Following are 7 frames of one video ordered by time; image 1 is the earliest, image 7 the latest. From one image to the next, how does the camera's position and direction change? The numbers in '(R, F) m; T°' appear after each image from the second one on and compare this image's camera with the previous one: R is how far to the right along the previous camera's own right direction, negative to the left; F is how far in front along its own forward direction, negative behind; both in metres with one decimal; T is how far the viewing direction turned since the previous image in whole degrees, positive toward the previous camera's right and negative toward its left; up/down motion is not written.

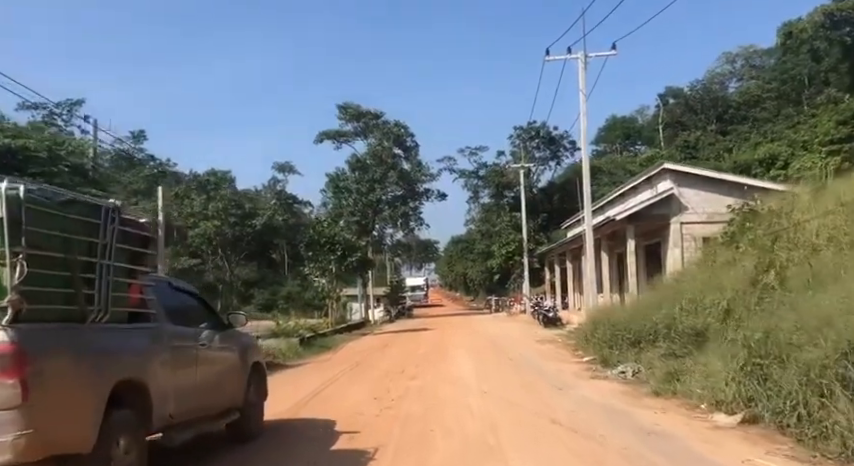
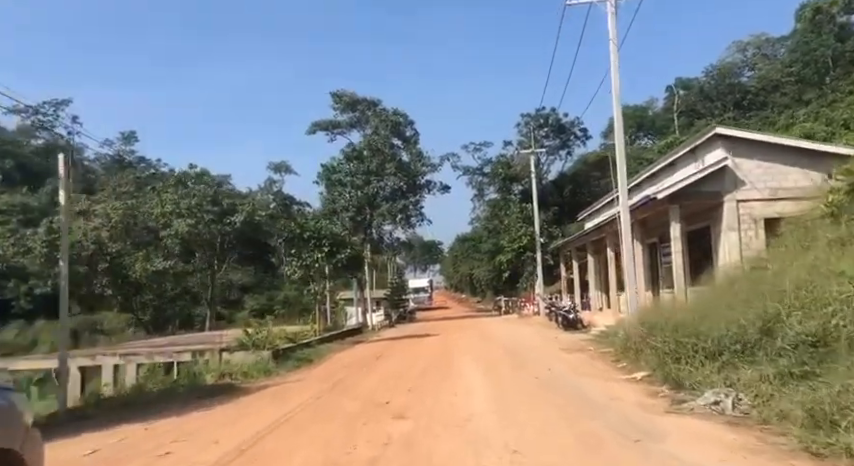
(+0.2, +4.3) m; 0°
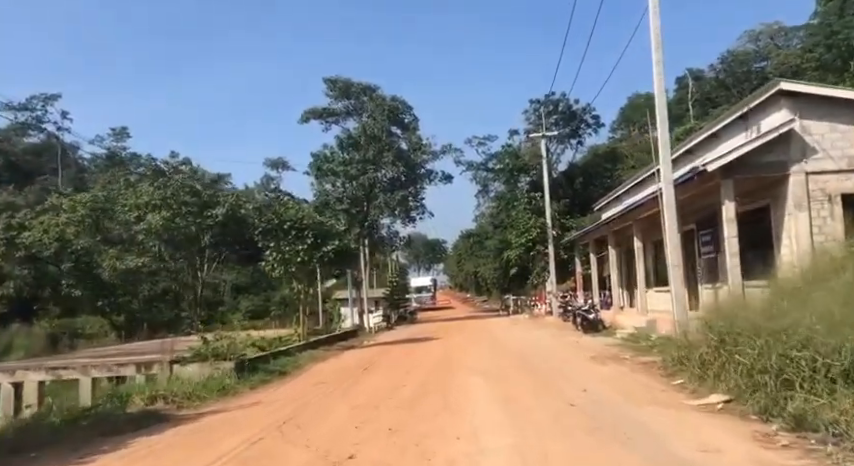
(+0.2, +3.7) m; 0°
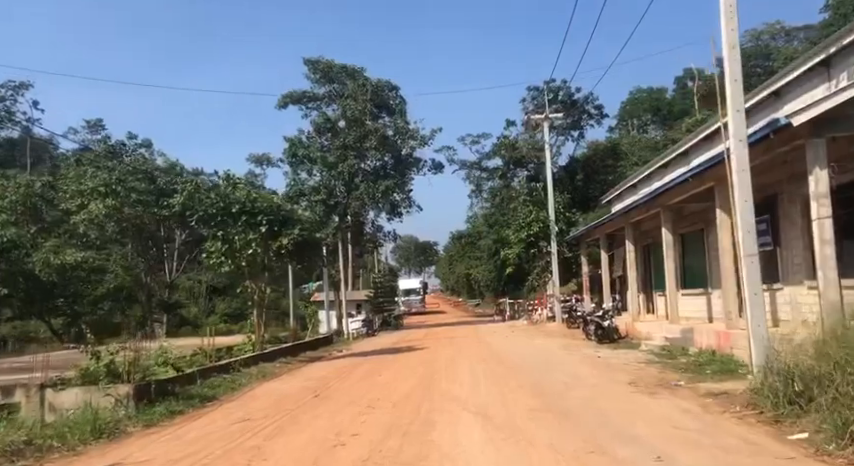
(+0.3, +4.5) m; +1°
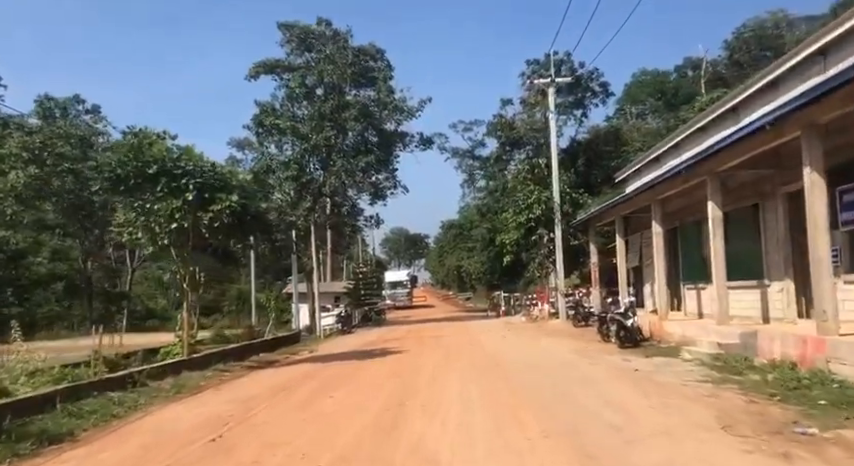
(+0.3, +4.5) m; +1°
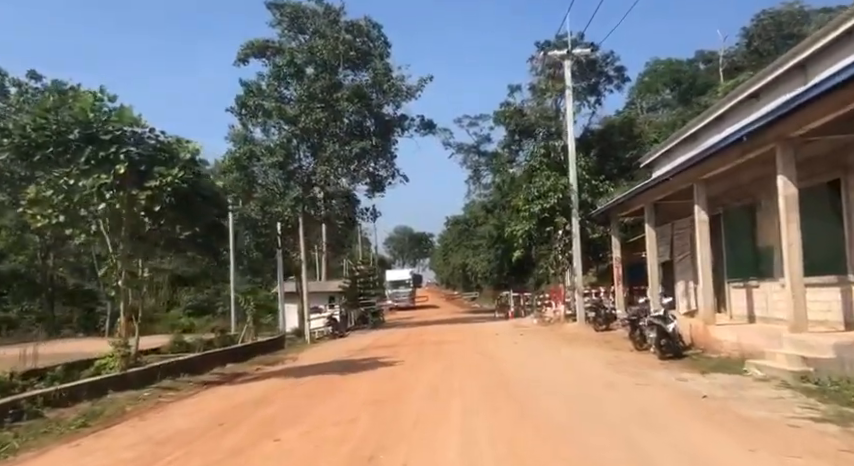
(+0.2, +3.3) m; 0°
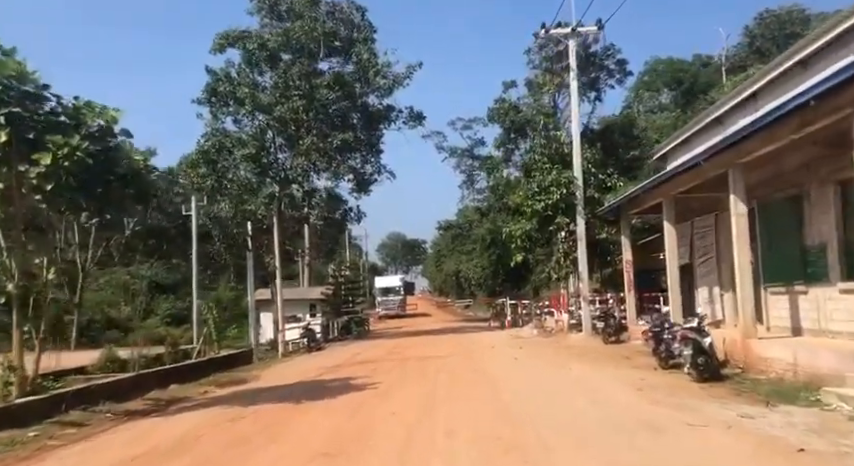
(+0.2, +2.8) m; +1°
